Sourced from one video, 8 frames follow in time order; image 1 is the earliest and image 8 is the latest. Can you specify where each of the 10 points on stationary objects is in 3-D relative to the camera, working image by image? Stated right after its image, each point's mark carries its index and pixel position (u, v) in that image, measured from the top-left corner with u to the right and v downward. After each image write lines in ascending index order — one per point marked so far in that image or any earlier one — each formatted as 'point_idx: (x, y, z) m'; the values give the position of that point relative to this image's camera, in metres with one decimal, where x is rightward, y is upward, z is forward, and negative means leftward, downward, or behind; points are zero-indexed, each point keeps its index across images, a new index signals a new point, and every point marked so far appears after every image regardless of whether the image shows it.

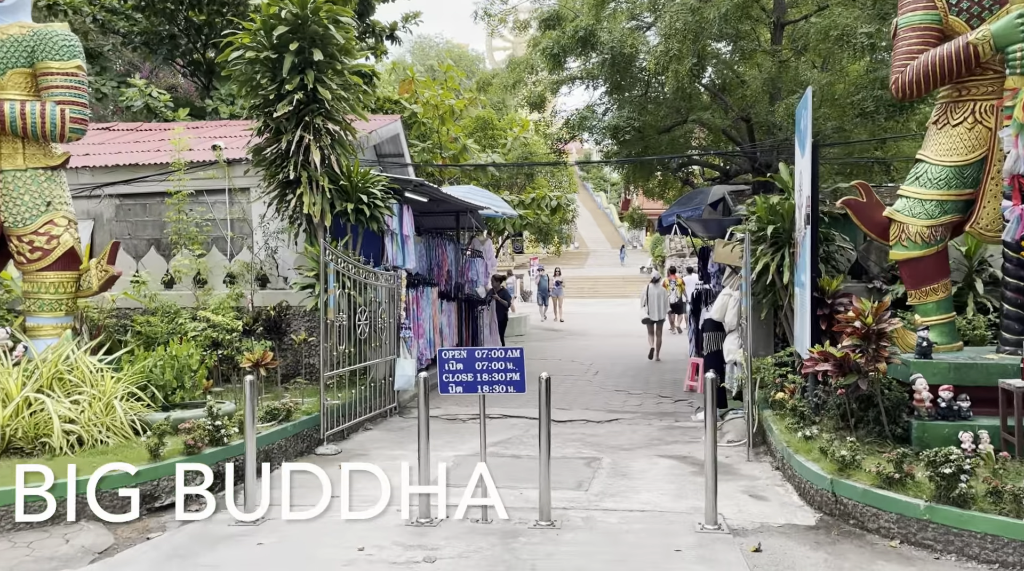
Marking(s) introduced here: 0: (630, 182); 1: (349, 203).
0: (+2.0, +1.8, +17.6) m
1: (-1.7, +0.9, +11.4) m
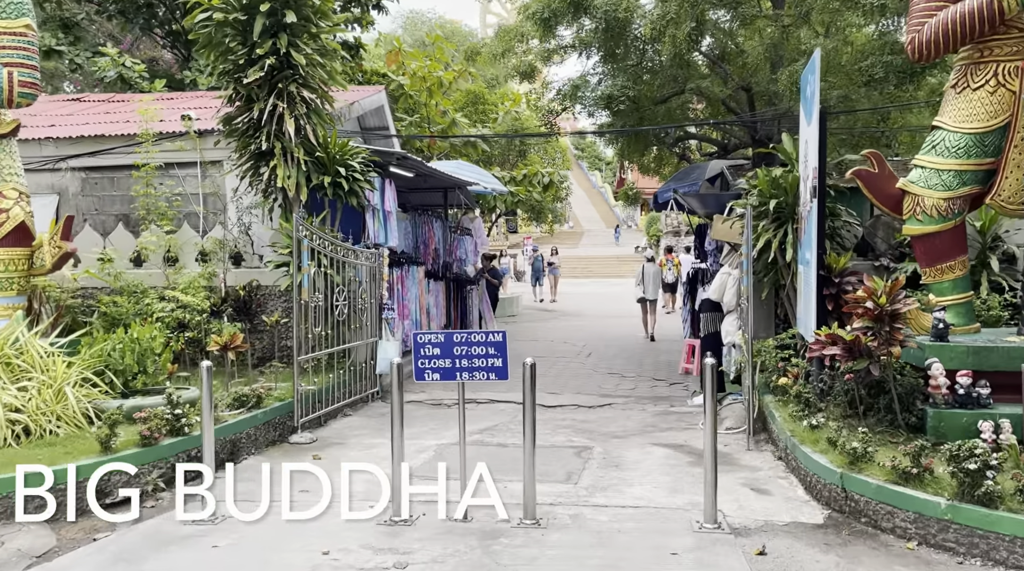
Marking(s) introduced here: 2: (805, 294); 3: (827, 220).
0: (+1.8, +2.1, +17.0) m
1: (-1.9, +1.1, +10.7) m
2: (+2.4, -0.1, +8.6) m
3: (+2.5, +0.5, +8.4) m
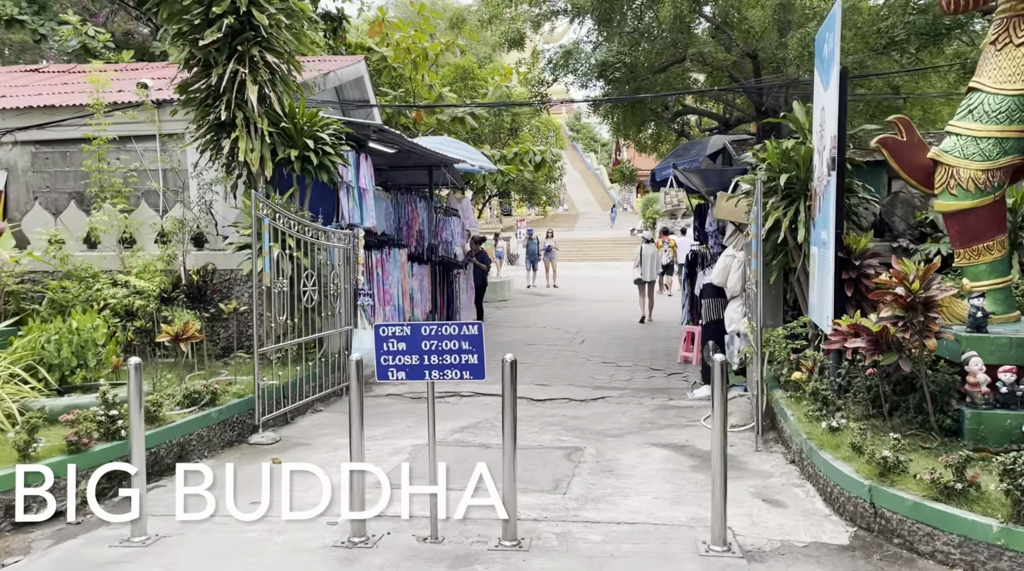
0: (+1.6, +2.3, +16.1) m
1: (-2.0, +1.3, +9.8) m
2: (+2.2, +0.1, +7.8) m
3: (+2.3, +0.6, +7.5) m
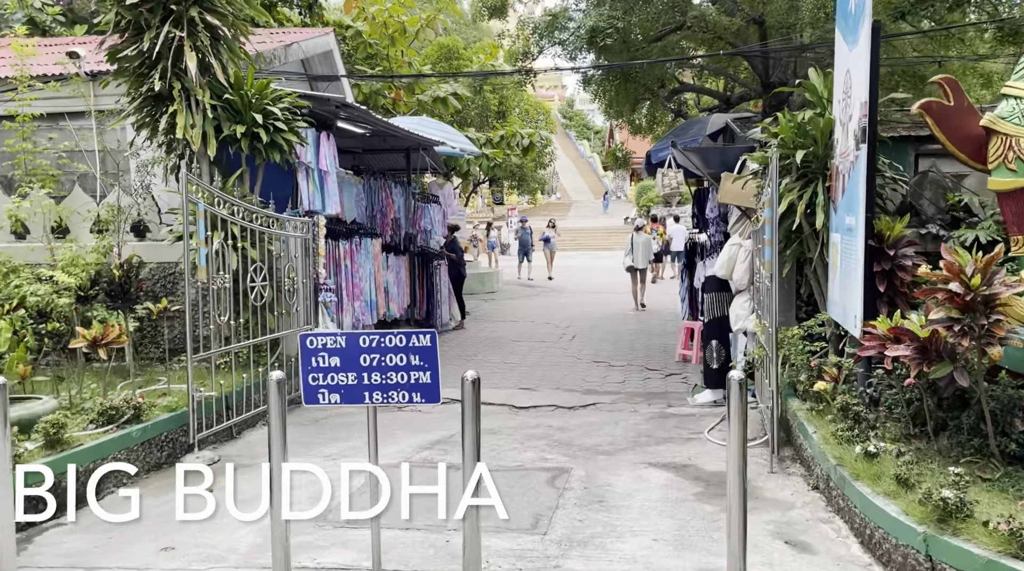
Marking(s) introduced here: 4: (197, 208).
0: (+1.4, +2.5, +14.9) m
1: (-2.2, +1.3, +8.7) m
2: (+2.1, +0.1, +6.6) m
3: (+2.2, +0.7, +6.4) m
4: (-2.3, +0.6, +7.8) m
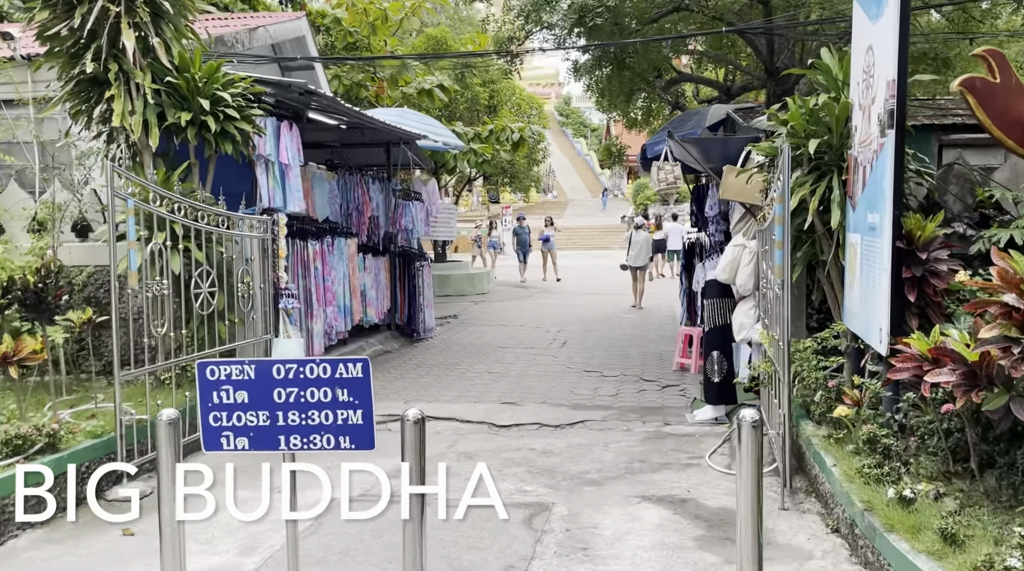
0: (+1.2, +2.4, +14.0) m
1: (-2.3, +1.2, +7.8) m
2: (+1.9, +0.1, +5.8) m
3: (+2.0, +0.6, +5.5) m
4: (-2.4, +0.5, +6.9) m
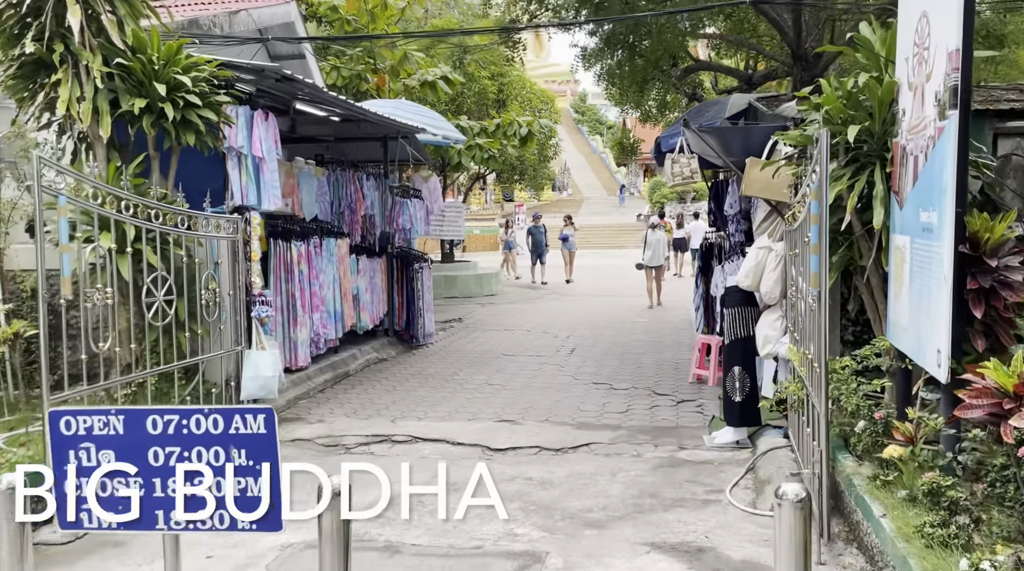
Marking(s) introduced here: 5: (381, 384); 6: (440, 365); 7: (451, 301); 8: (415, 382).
0: (+1.3, +2.4, +13.1) m
1: (-2.4, +1.2, +6.9) m
2: (+1.8, 0.0, +4.8) m
3: (+1.9, +0.6, +4.6) m
4: (-2.5, +0.5, +6.1) m
5: (-1.3, -1.0, +10.6) m
6: (-0.8, -0.9, +11.9) m
7: (-1.1, -0.3, +19.8) m
8: (-1.0, -1.0, +10.8) m
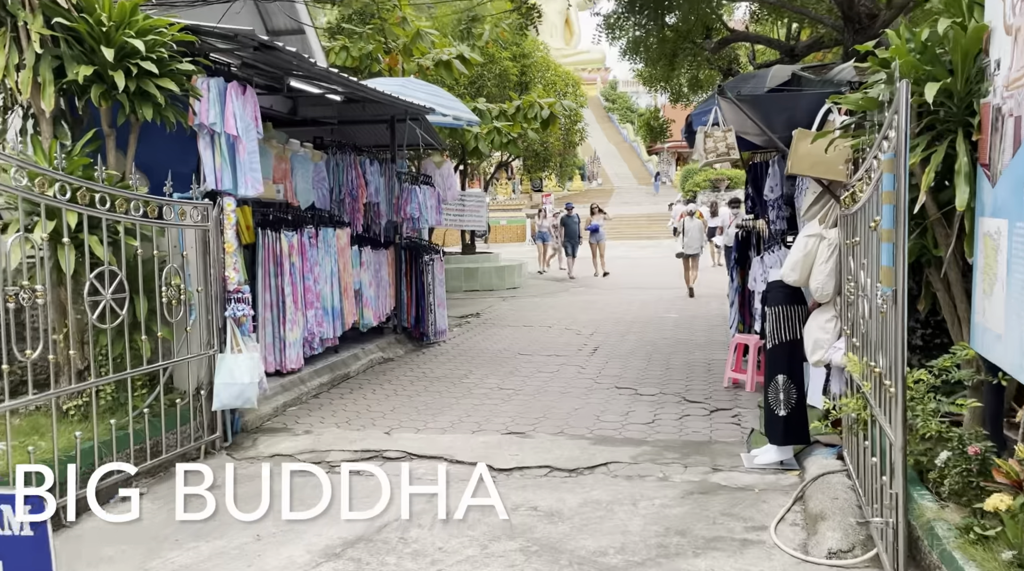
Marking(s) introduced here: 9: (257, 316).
0: (+1.5, +2.5, +12.0) m
1: (-2.4, +1.2, +6.0) m
2: (+1.8, 0.0, +3.8) m
3: (+1.9, +0.6, +3.5) m
4: (-2.5, +0.5, +5.1) m
5: (-1.2, -0.9, +9.7) m
6: (-0.6, -0.8, +10.9) m
7: (-0.7, -0.2, +18.8) m
8: (-0.8, -0.9, +9.8) m
9: (-2.1, -0.3, +8.8) m
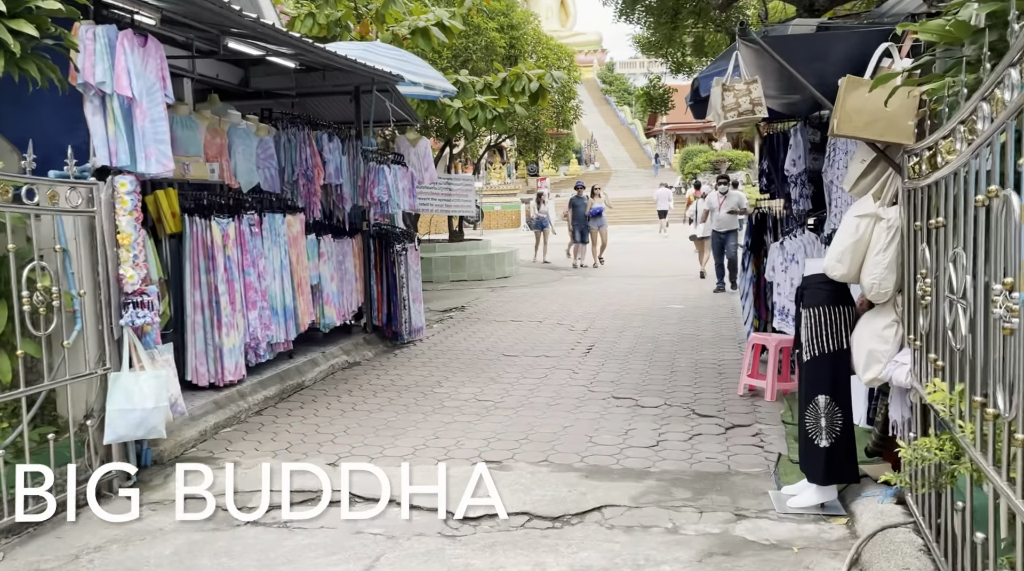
0: (+1.3, +2.6, +10.6) m
1: (-2.5, +1.2, +4.5) m
2: (+1.6, 0.0, +2.4) m
3: (+1.7, +0.6, +2.1) m
4: (-2.6, +0.4, +3.7) m
5: (-1.3, -0.9, +8.3) m
6: (-0.8, -0.7, +9.5) m
7: (-0.9, 0.0, +17.4) m
8: (-1.0, -0.9, +8.4) m
9: (-2.2, -0.2, +7.4) m
